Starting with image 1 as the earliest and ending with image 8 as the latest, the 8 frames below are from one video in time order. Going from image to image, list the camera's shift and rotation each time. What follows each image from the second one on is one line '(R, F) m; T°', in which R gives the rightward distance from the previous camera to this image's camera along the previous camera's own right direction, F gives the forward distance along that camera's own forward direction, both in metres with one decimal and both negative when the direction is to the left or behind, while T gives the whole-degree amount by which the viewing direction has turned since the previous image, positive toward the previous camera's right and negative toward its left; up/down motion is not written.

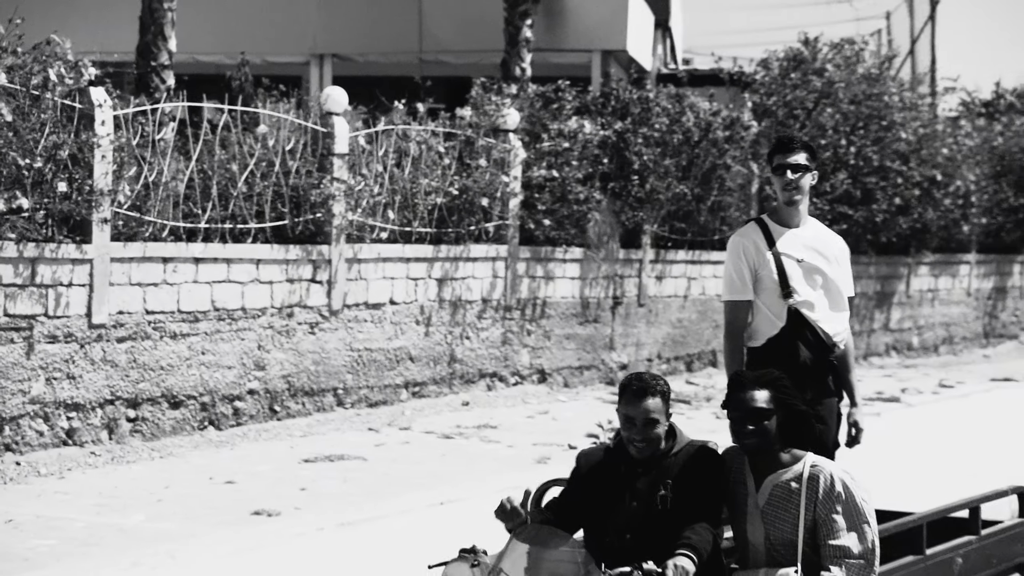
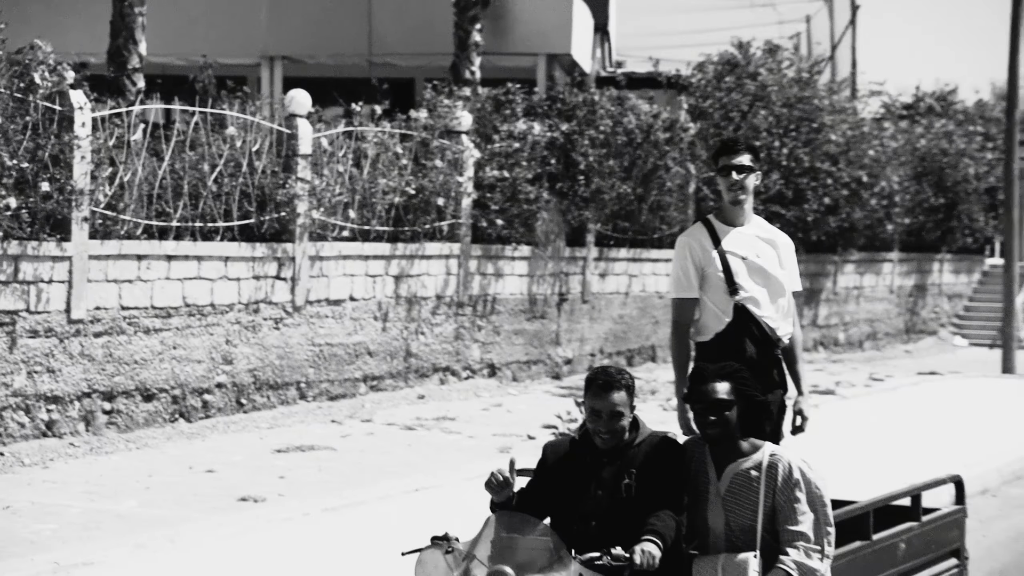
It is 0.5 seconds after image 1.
(-0.3, -0.4) m; +3°
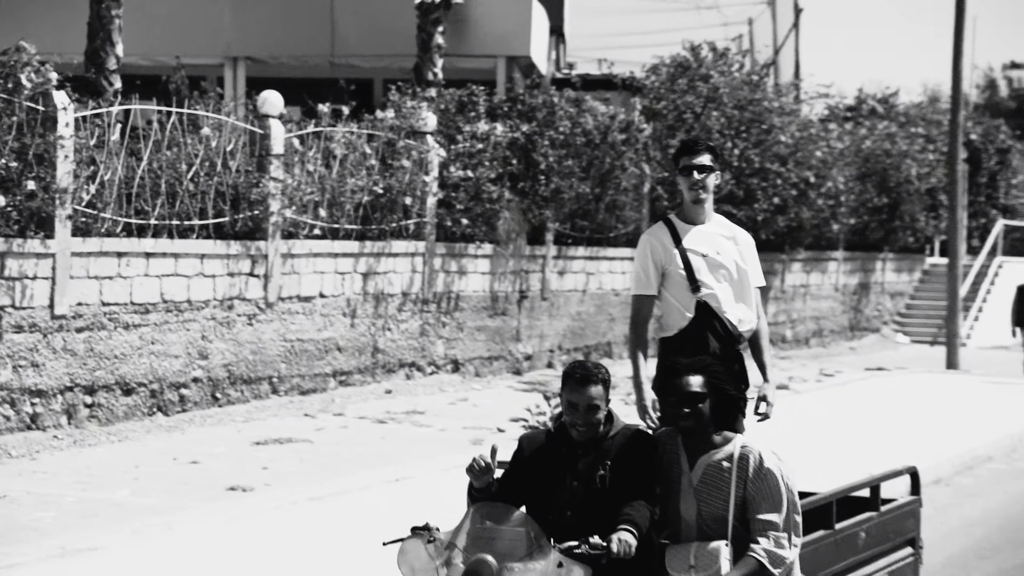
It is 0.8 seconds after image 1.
(-0.2, -0.3) m; +2°
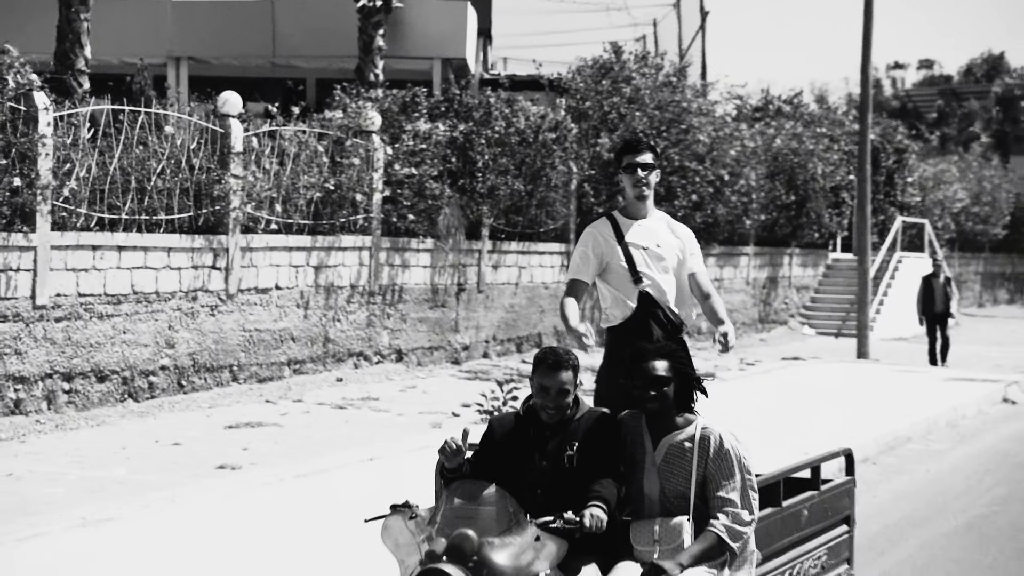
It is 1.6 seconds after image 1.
(-0.4, -0.6) m; +4°
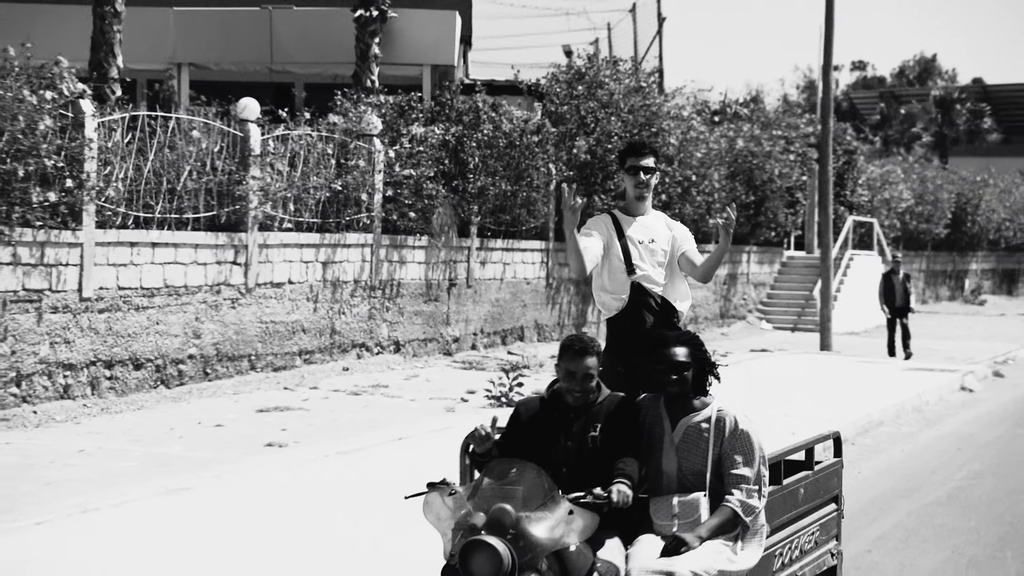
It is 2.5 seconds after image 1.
(-0.5, -0.9) m; +2°
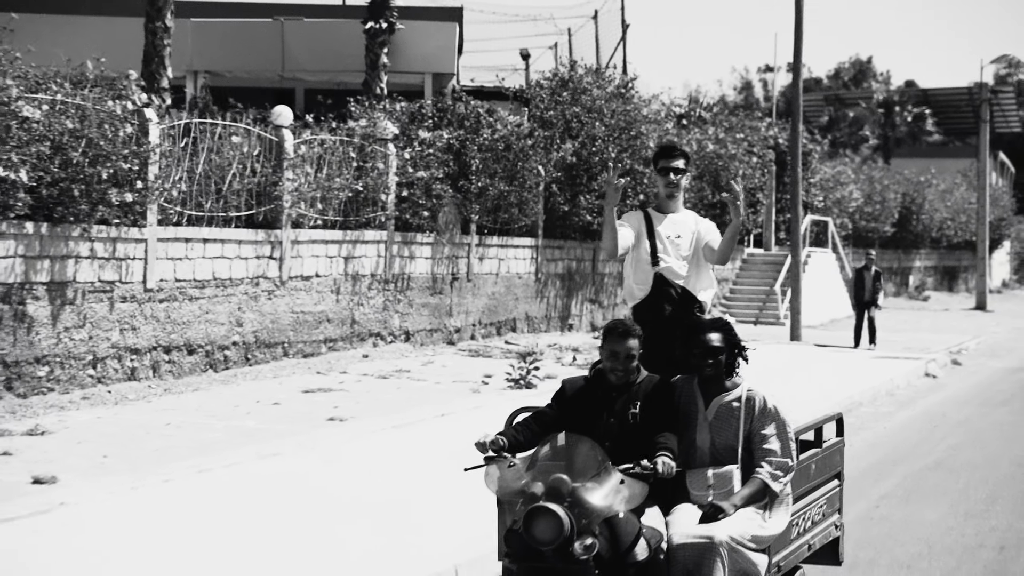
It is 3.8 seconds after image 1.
(-0.6, -1.2) m; +2°
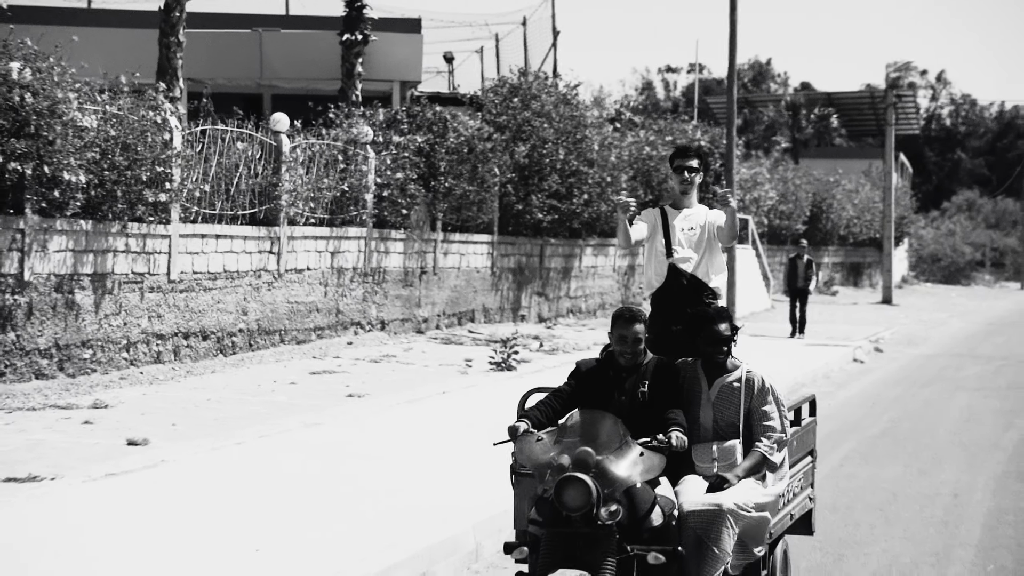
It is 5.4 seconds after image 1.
(-0.7, -1.4) m; +3°
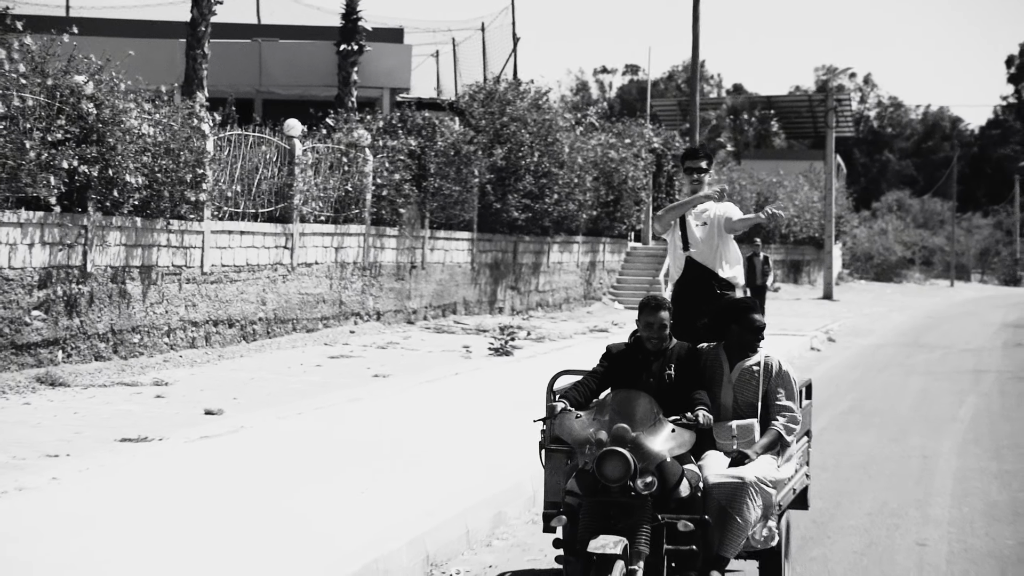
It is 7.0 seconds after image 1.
(-0.6, -1.4) m; +2°
